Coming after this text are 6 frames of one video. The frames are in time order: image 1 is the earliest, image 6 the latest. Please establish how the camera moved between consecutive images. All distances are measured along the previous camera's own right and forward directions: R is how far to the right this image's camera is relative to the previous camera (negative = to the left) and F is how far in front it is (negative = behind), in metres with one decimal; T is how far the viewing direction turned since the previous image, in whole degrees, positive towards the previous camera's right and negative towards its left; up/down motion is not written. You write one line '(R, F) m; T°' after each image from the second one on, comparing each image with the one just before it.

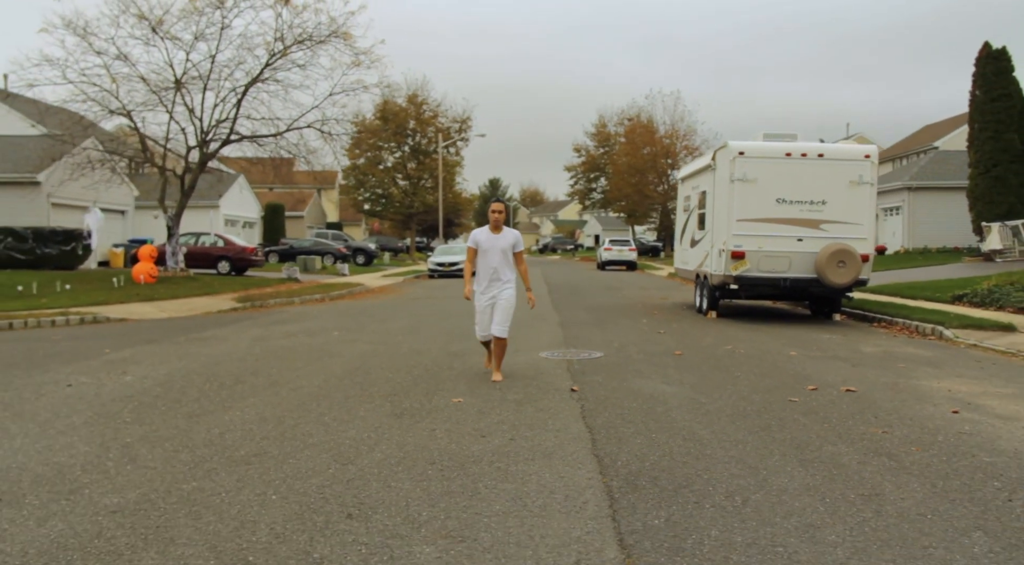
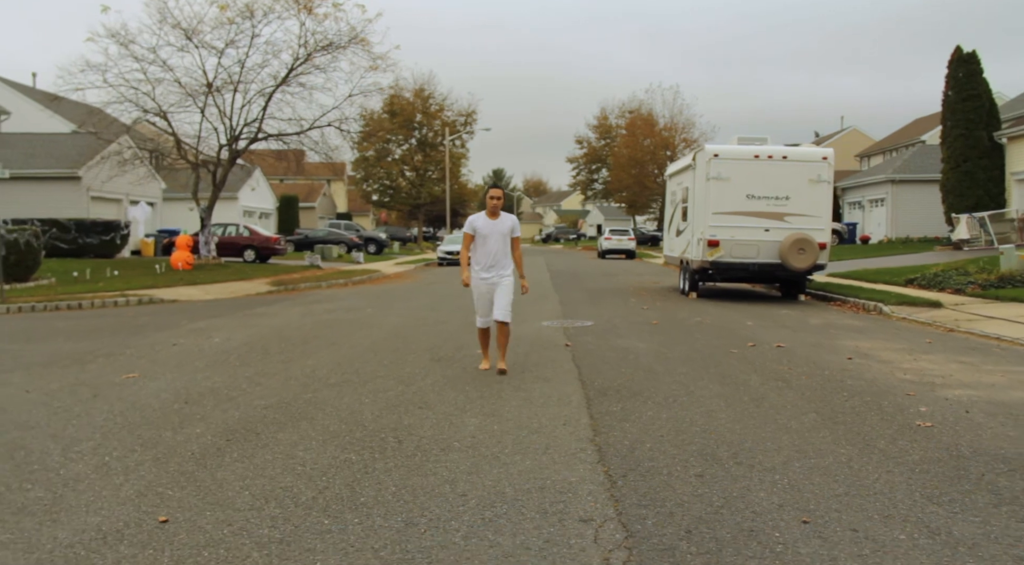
(-0.1, -2.4) m; 0°
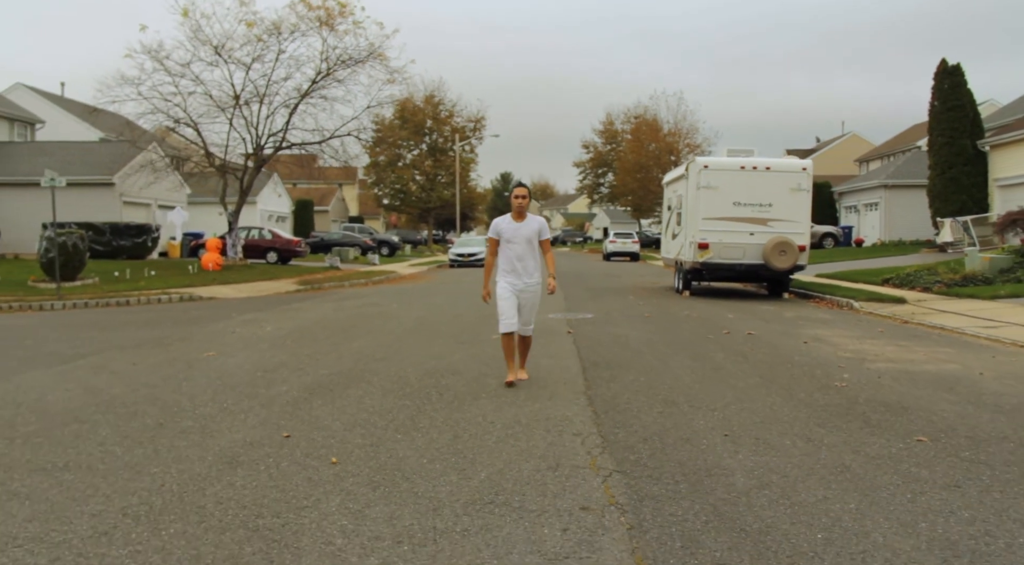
(-0.1, -1.8) m; -1°
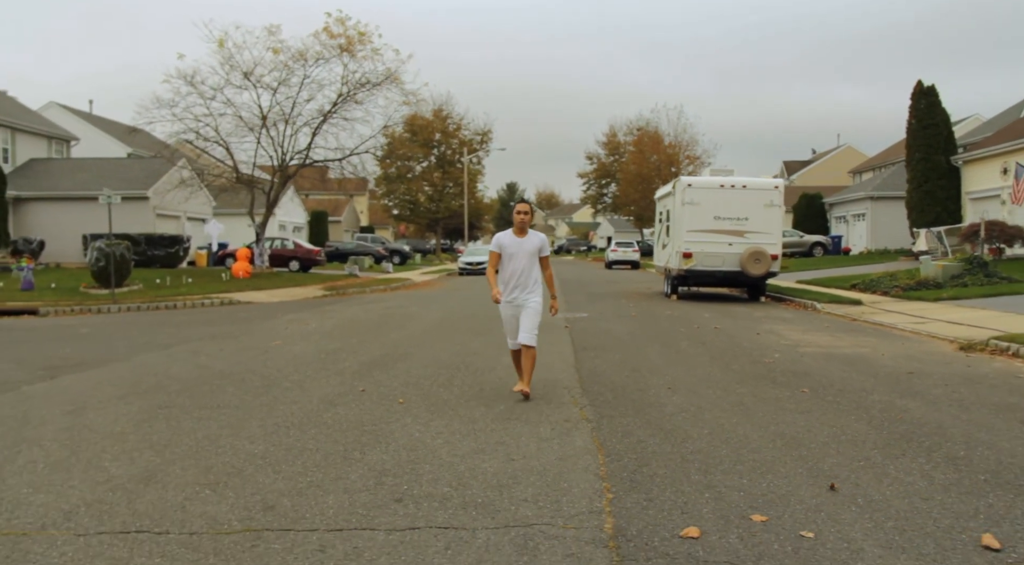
(0.0, -2.5) m; 0°
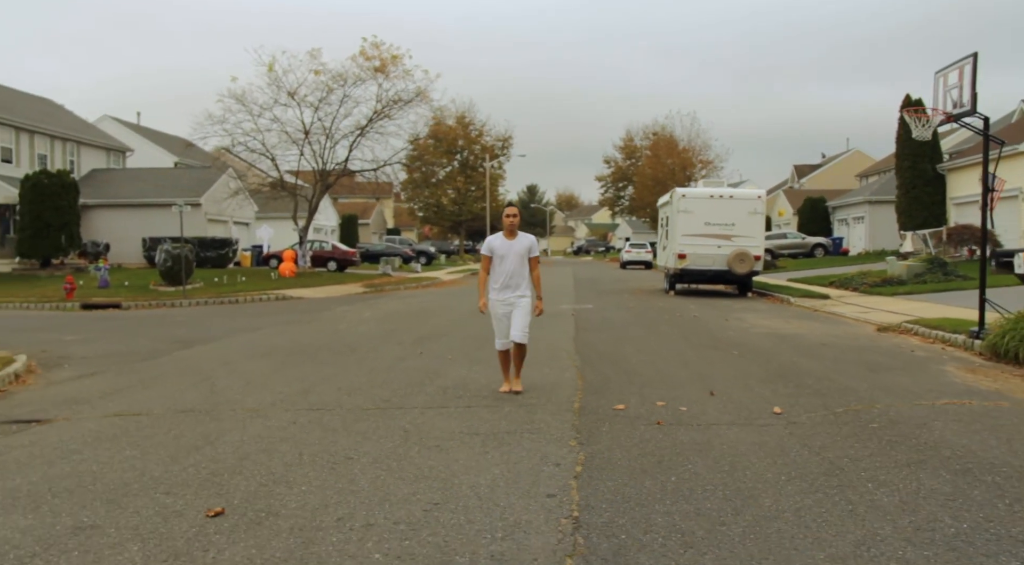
(+0.1, -3.4) m; -1°
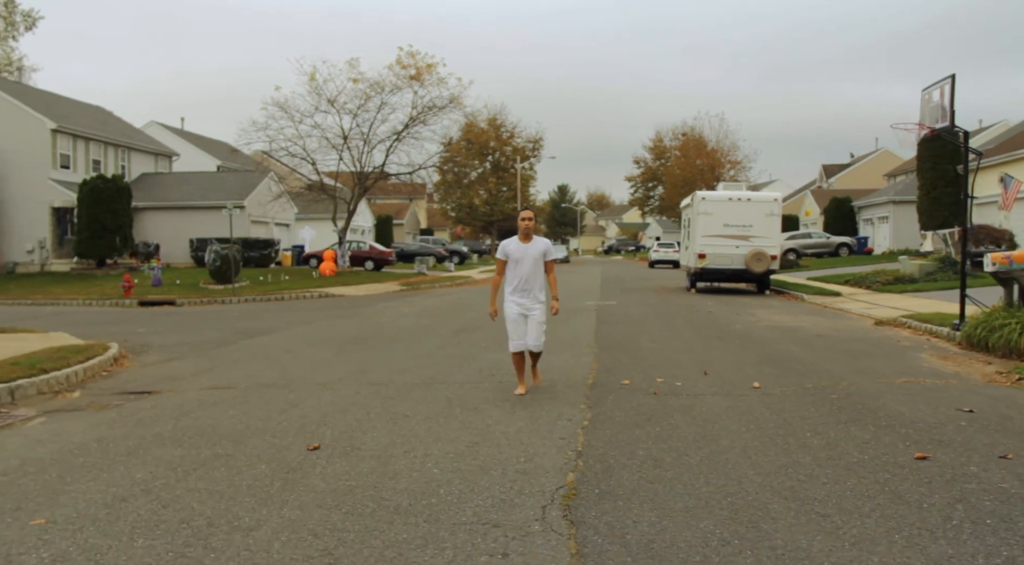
(+0.1, -1.5) m; -2°
